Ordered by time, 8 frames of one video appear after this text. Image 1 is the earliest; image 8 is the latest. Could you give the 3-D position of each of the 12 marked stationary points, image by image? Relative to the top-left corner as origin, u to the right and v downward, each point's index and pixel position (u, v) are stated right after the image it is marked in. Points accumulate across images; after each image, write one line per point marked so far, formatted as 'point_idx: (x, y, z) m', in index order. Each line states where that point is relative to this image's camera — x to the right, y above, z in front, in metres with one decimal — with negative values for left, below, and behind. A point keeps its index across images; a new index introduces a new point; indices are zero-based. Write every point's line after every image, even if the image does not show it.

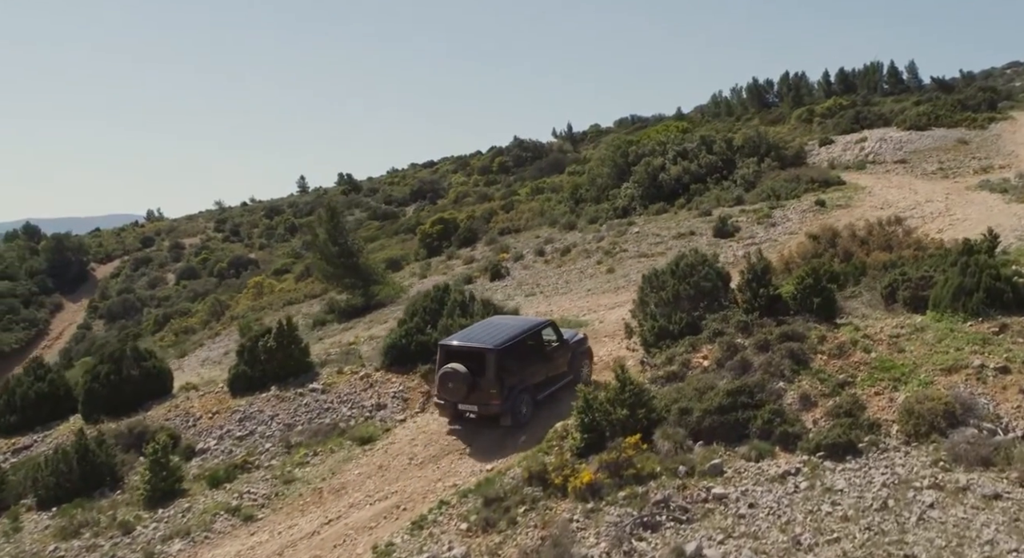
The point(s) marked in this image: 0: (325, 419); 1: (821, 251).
0: (-2.7, -2.0, +12.4) m
1: (+6.1, +0.5, +17.1) m
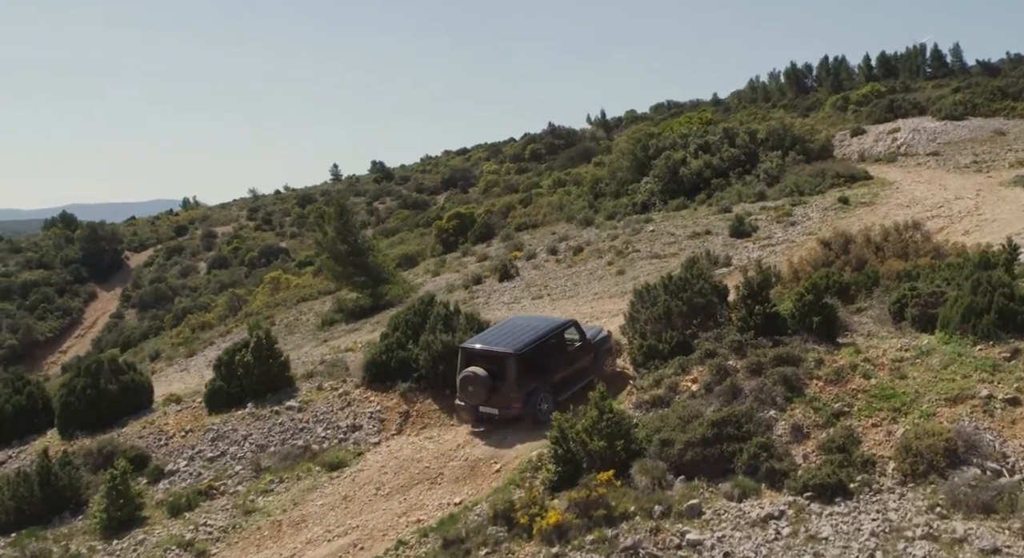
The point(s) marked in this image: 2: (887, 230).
0: (-3.0, -2.2, +11.9) m
1: (+6.0, +0.4, +16.3) m
2: (+7.6, +1.0, +17.5) m
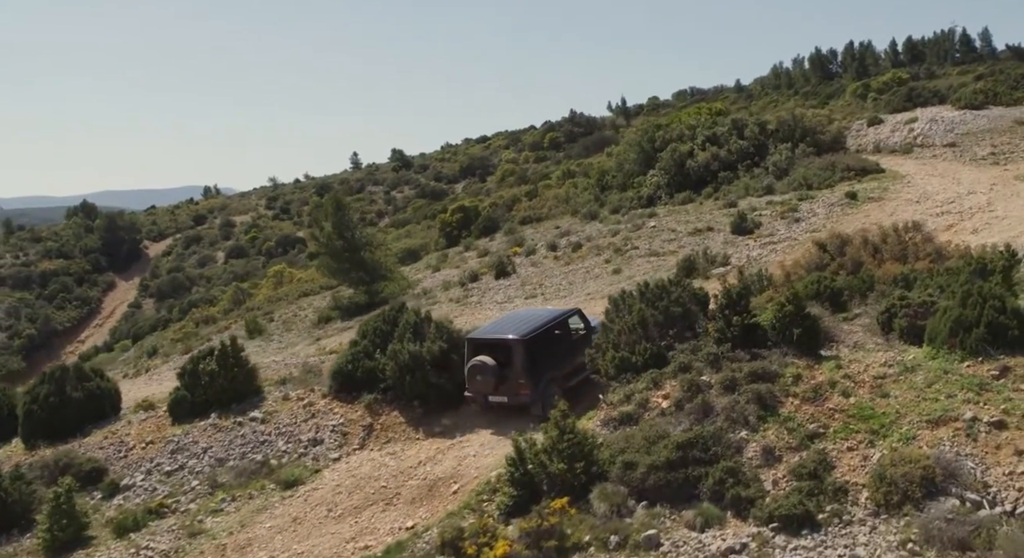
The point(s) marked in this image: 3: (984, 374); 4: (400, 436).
0: (-3.4, -2.4, +11.5) m
1: (+5.6, +0.3, +15.6) m
2: (+7.3, +1.0, +16.8) m
3: (+5.3, -1.1, +9.7) m
4: (-1.5, -2.1, +11.6) m
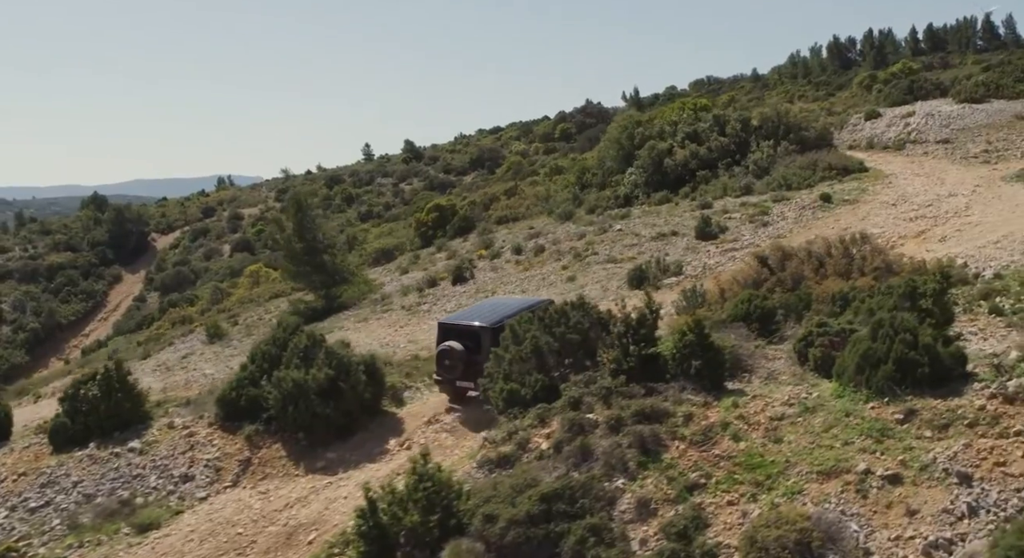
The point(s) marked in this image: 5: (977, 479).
0: (-4.9, -2.7, +10.8) m
1: (+4.3, 0.0, +14.7) m
2: (+5.9, +0.7, +15.8) m
3: (+3.8, -1.4, +8.8) m
4: (-3.0, -2.4, +10.8) m
5: (+4.2, -1.8, +7.7) m
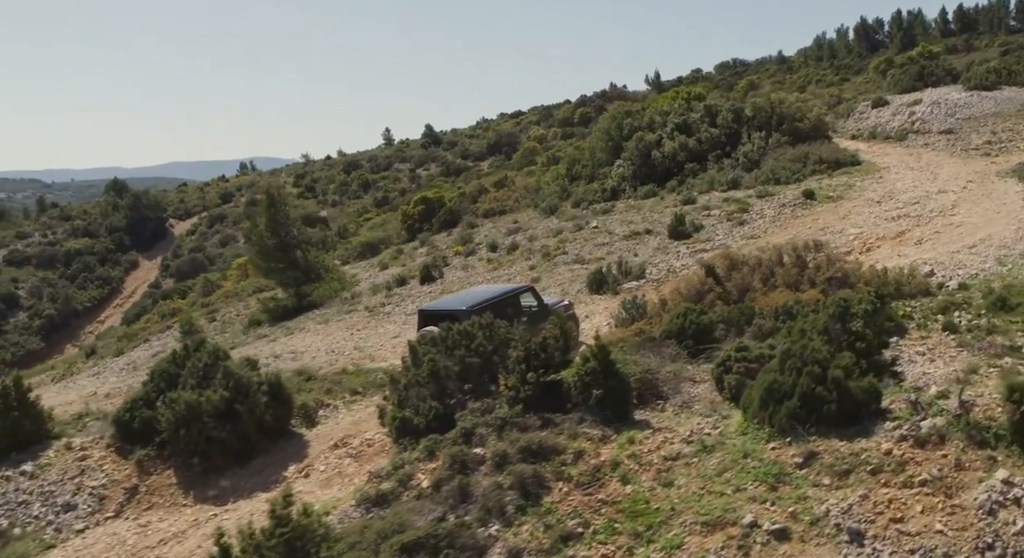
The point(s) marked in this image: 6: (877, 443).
0: (-6.1, -2.9, +10.3) m
1: (+3.1, -0.1, +13.9) m
2: (+4.8, +0.5, +15.0) m
3: (+2.6, -1.7, +8.0) m
4: (-4.2, -2.7, +10.3) m
5: (+2.9, -2.1, +7.0) m
6: (+3.4, -1.5, +8.0) m
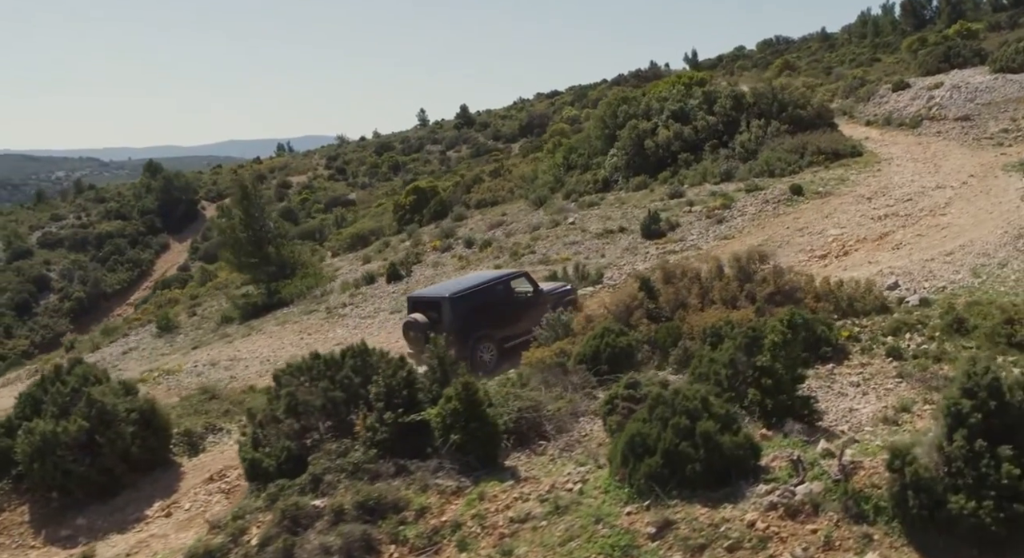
0: (-7.5, -3.2, +9.7) m
1: (+1.9, -0.4, +12.8) m
2: (+3.6, +0.3, +13.8) m
3: (+1.0, -2.1, +7.0) m
4: (-5.6, -2.9, +9.6) m
5: (+1.3, -2.5, +6.0) m
6: (+1.9, -1.9, +6.9) m
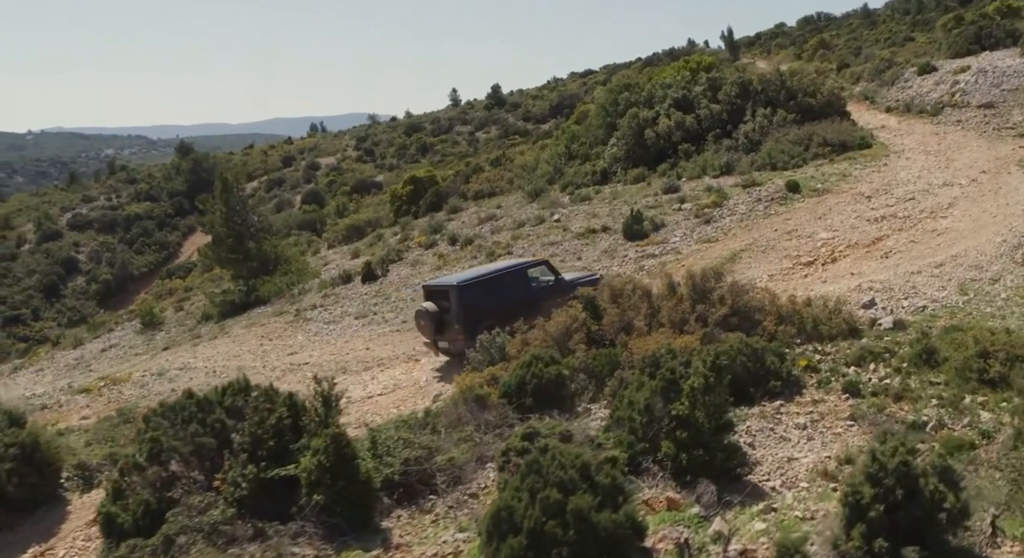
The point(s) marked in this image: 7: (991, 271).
0: (-8.6, -3.4, +9.1) m
1: (+0.9, -0.6, +11.8) m
2: (+2.7, +0.1, +12.7) m
3: (-0.1, -2.4, +6.1) m
4: (-6.7, -3.2, +8.9) m
5: (+0.1, -2.9, +5.0) m
6: (+0.7, -2.3, +5.9) m
7: (+7.6, +0.1, +13.6) m
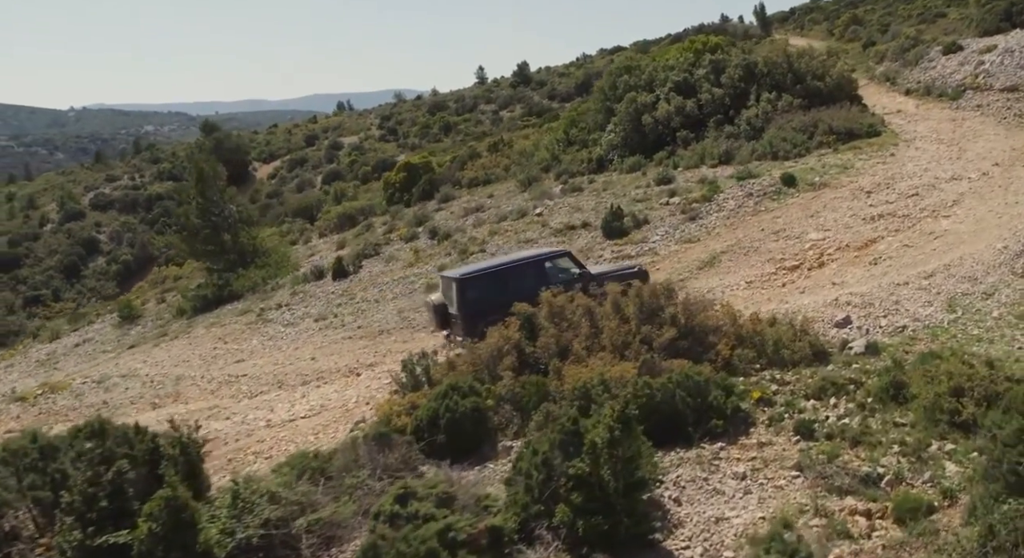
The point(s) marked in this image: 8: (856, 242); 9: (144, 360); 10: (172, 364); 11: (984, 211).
0: (-9.6, -3.7, +8.4) m
1: (0.0, -0.8, +10.6) m
2: (+1.8, -0.1, +11.5) m
3: (-1.3, -2.8, +5.0) m
4: (-7.7, -3.5, +8.1) m
5: (-1.1, -3.3, +4.0) m
6: (-0.4, -2.6, +4.9) m
7: (+6.7, -0.1, +12.2) m
8: (+6.3, +0.7, +15.7) m
9: (-7.6, -1.7, +17.8) m
10: (-6.6, -1.6, +16.6) m
11: (+8.9, +1.3, +16.2) m
